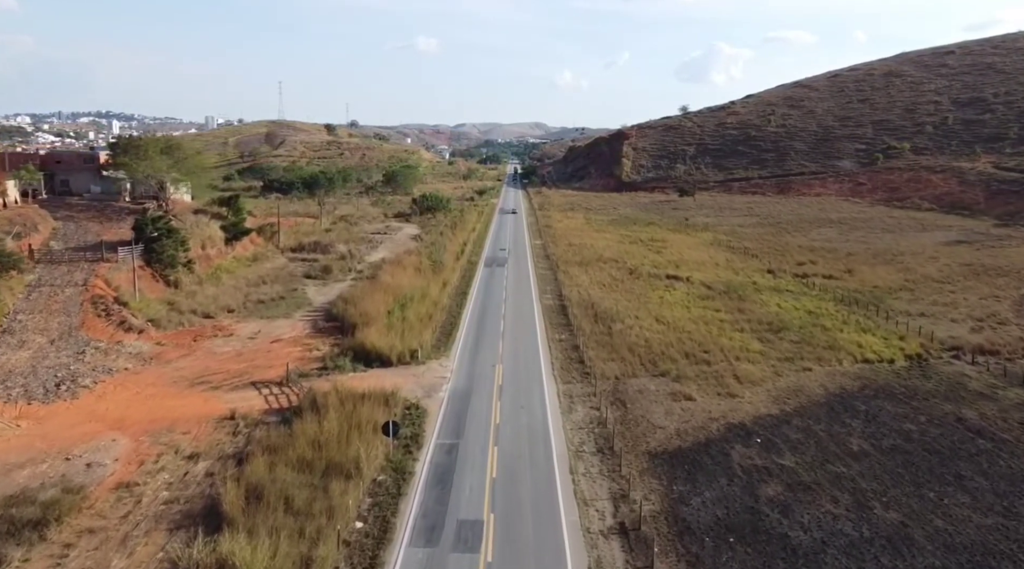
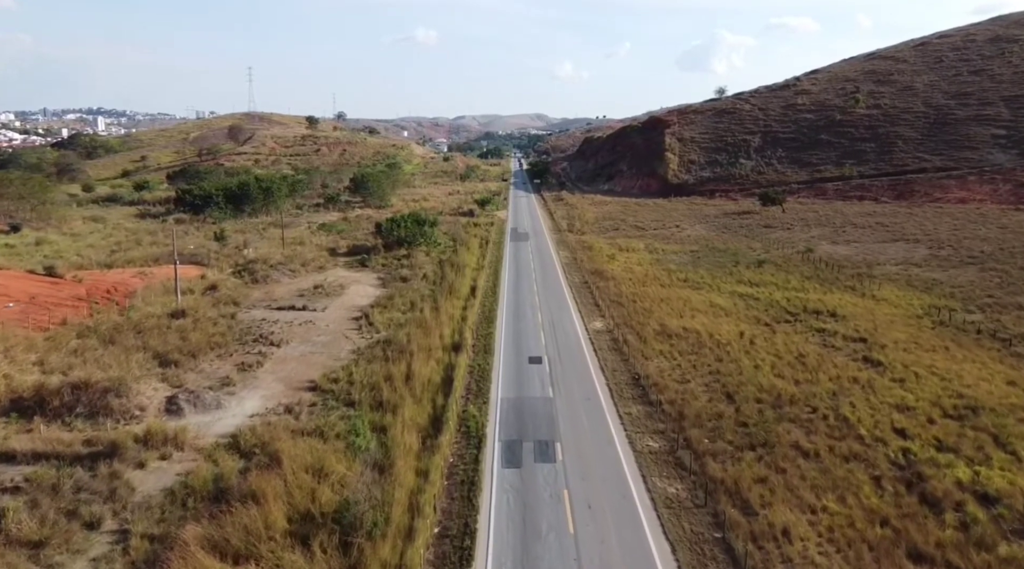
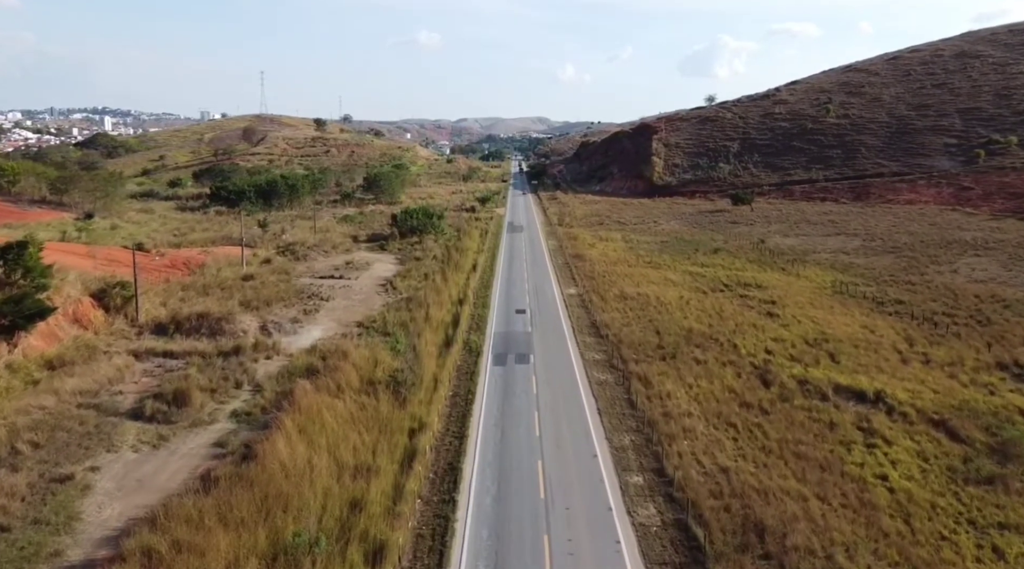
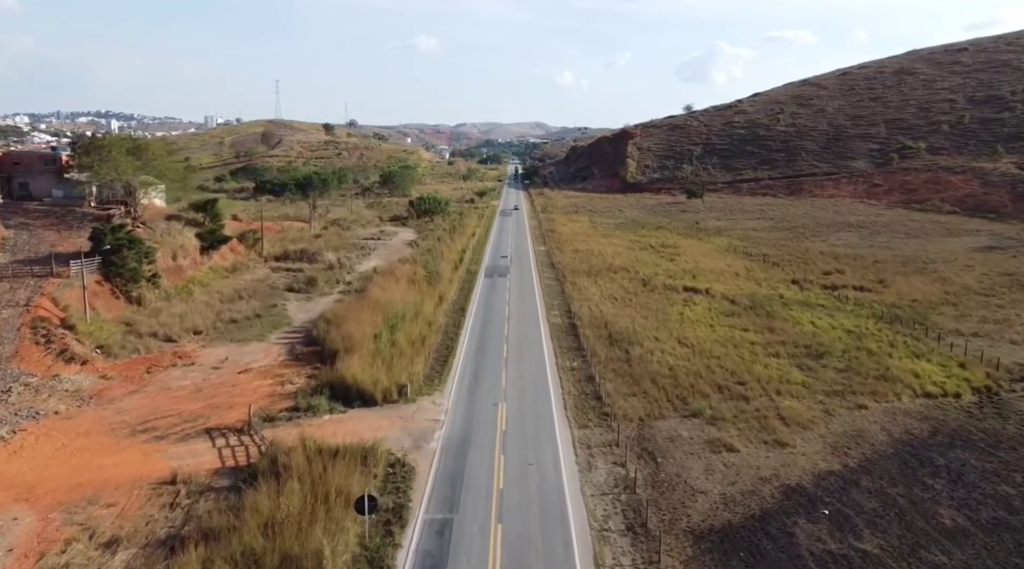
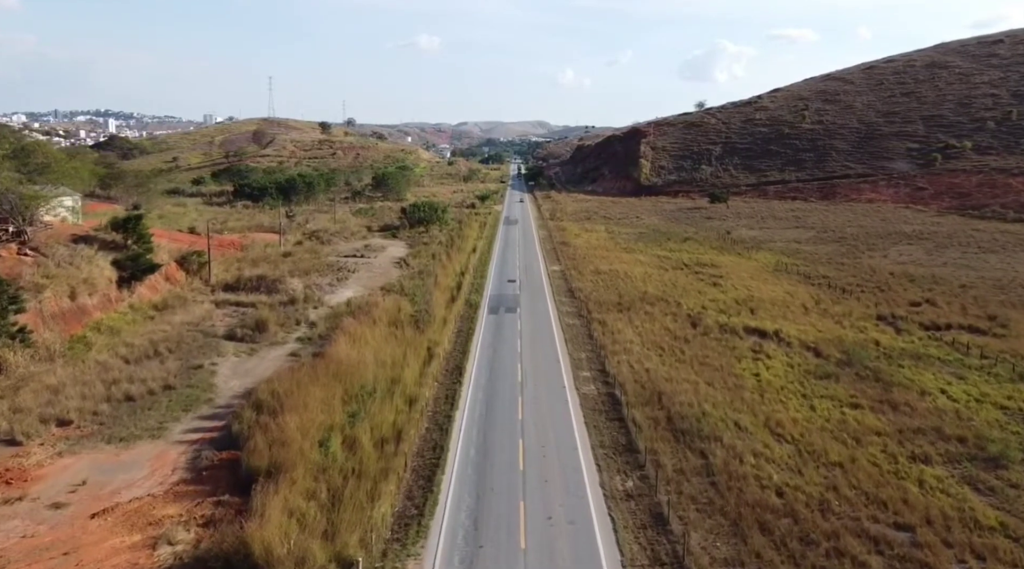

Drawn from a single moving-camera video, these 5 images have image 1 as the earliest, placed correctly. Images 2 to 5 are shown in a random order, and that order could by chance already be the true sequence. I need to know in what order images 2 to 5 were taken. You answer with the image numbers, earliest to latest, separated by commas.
4, 5, 3, 2
